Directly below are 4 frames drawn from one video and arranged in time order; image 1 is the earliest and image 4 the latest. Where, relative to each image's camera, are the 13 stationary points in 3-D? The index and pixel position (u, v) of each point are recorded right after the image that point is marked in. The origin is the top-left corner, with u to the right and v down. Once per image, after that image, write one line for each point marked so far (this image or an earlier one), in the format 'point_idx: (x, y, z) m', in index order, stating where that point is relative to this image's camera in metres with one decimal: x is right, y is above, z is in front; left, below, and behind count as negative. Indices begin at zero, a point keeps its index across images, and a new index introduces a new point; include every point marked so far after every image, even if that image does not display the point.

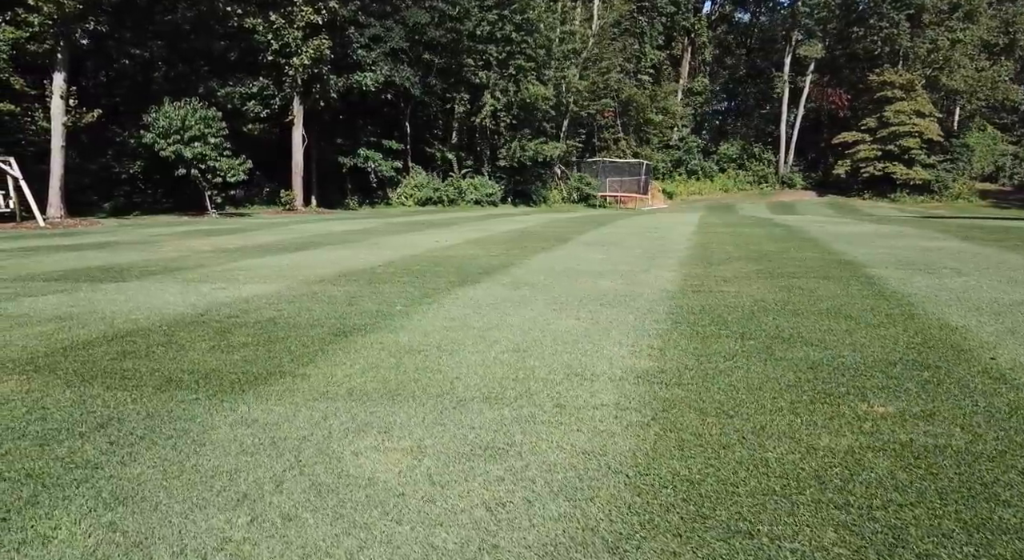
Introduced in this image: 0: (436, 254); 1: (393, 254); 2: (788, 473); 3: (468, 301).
0: (-1.1, +0.3, +9.9) m
1: (-1.7, +0.3, +9.9) m
2: (+1.0, -0.7, +2.4) m
3: (-0.3, -0.2, +5.8) m
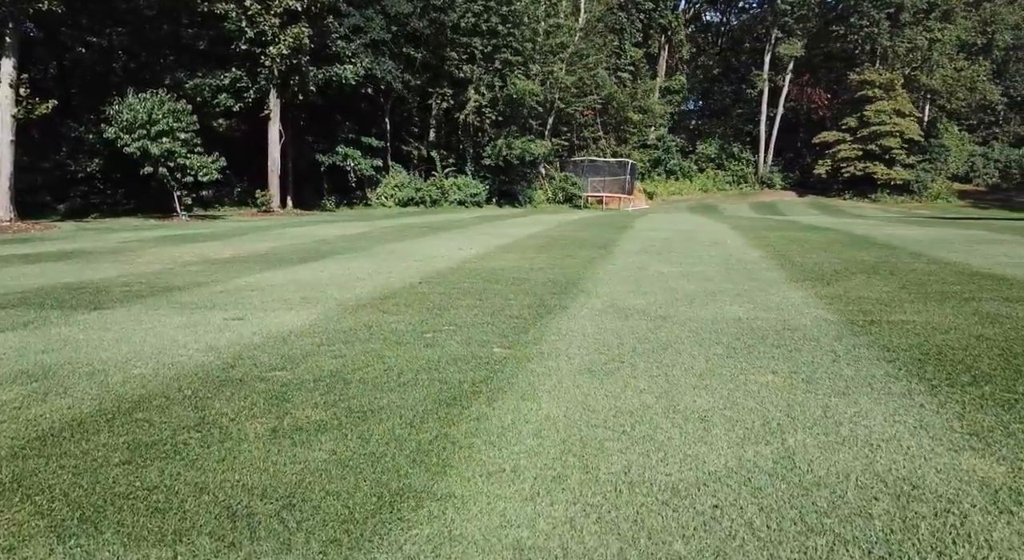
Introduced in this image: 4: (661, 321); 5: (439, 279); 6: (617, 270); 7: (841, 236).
0: (-0.4, +0.1, +8.4) m
1: (-1.1, +0.1, +8.4) m
2: (+2.0, -0.9, +1.1) m
3: (+0.5, -0.4, +4.3) m
4: (+1.1, -0.3, +4.9) m
5: (-0.8, 0.0, +7.4) m
6: (+1.2, +0.1, +7.6) m
7: (+5.7, +0.8, +11.7) m
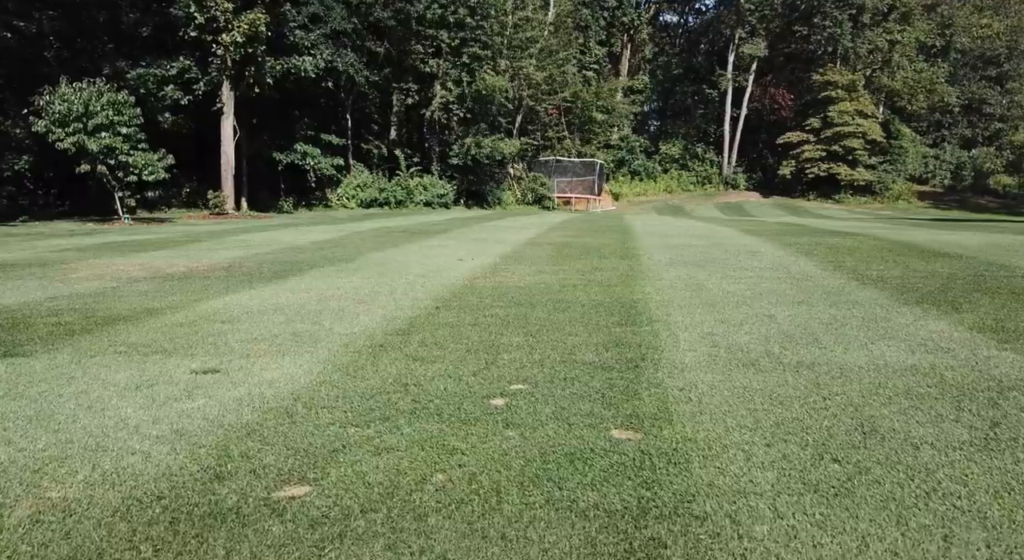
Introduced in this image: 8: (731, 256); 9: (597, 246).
0: (-0.2, -0.1, +7.0) m
1: (-0.8, -0.1, +7.0) m
2: (+2.7, -1.1, -0.2) m
3: (+1.0, -0.6, +3.0) m
4: (+1.6, -0.5, +3.5) m
5: (-0.5, -0.2, +6.0) m
6: (+1.5, -0.1, +6.3) m
7: (+5.7, +0.6, +10.6) m
8: (+2.9, +0.3, +9.0) m
9: (+1.4, +0.5, +10.9) m
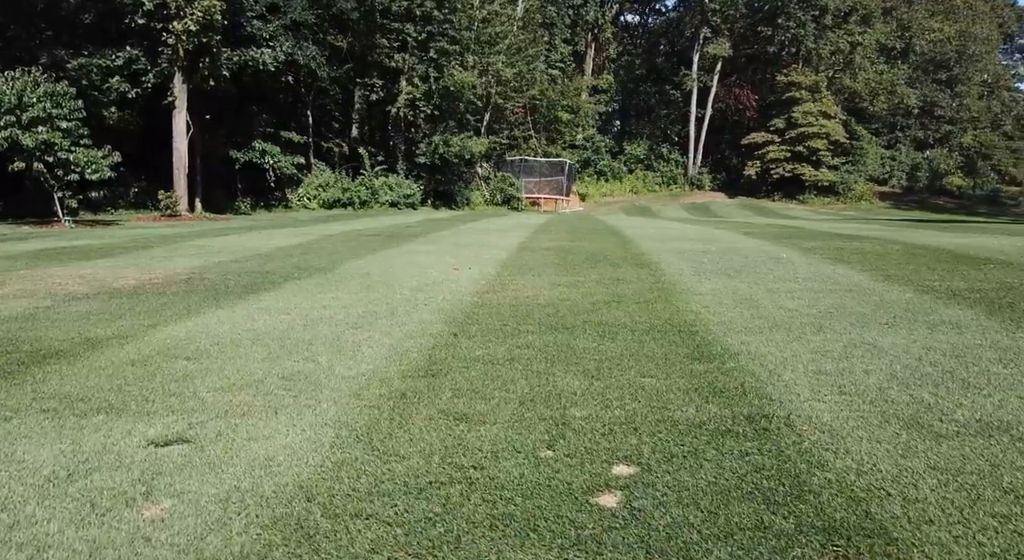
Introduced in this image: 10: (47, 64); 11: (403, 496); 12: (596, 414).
0: (0.0, -0.2, +5.9) m
1: (-0.6, -0.2, +5.9) m
2: (+3.3, -1.2, -1.0) m
3: (+1.4, -0.7, +2.0) m
4: (+1.9, -0.6, +2.6) m
5: (-0.2, -0.4, +4.9) m
6: (+1.7, -0.2, +5.4) m
7: (+5.7, +0.5, +9.9) m
8: (+2.9, +0.2, +8.2) m
9: (+1.3, +0.4, +9.9) m
10: (-13.4, +6.3, +19.8) m
11: (-0.4, -0.7, +2.3) m
12: (+0.4, -0.6, +3.0) m
